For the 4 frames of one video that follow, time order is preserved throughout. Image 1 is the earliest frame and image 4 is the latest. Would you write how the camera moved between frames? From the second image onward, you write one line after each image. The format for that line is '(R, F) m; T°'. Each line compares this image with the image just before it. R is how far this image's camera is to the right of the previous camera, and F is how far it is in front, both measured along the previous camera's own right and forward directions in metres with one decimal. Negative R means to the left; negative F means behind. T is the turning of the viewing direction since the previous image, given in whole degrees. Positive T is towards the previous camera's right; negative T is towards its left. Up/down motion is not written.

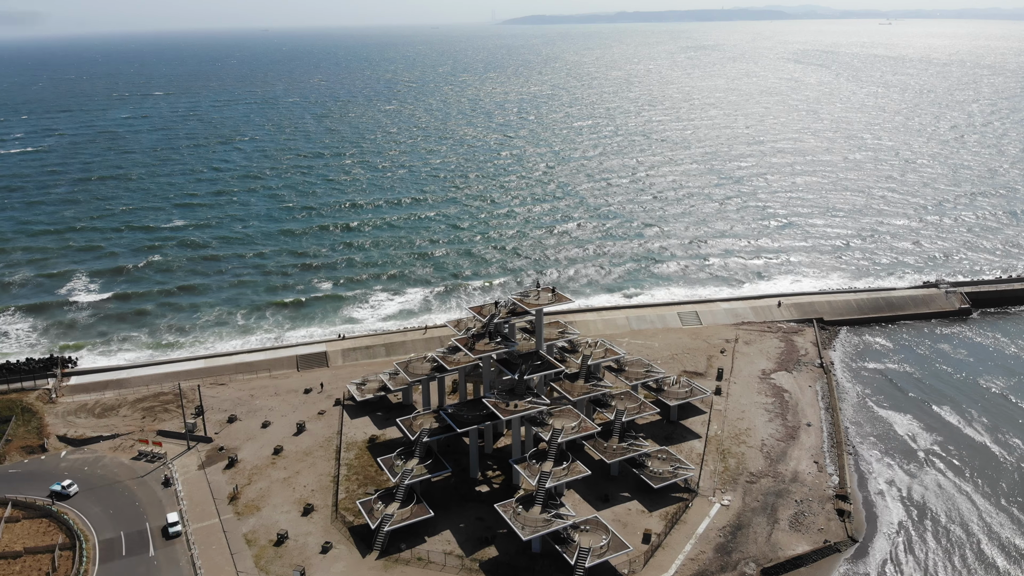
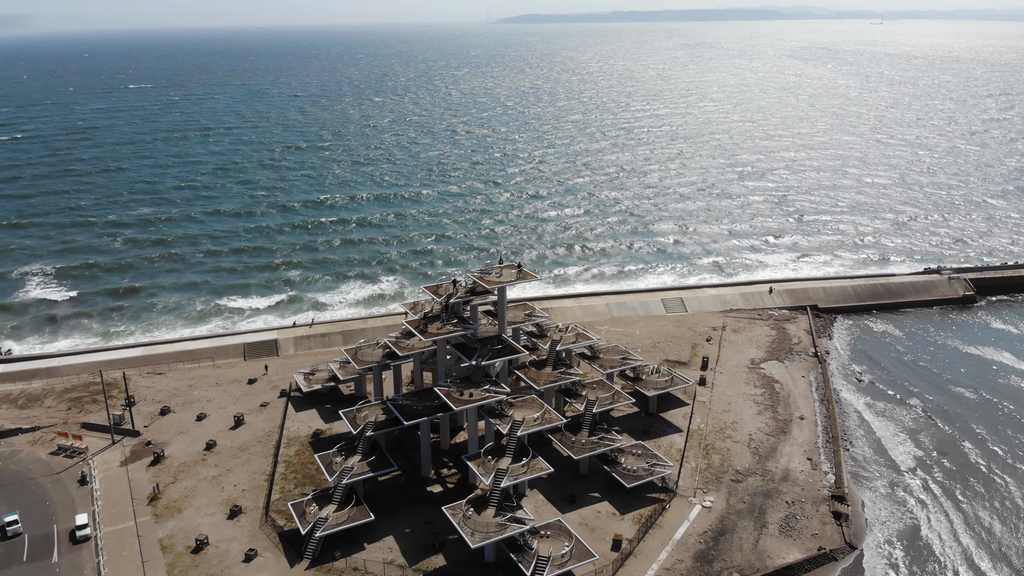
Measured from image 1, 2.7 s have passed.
(+2.4, +5.8) m; 0°
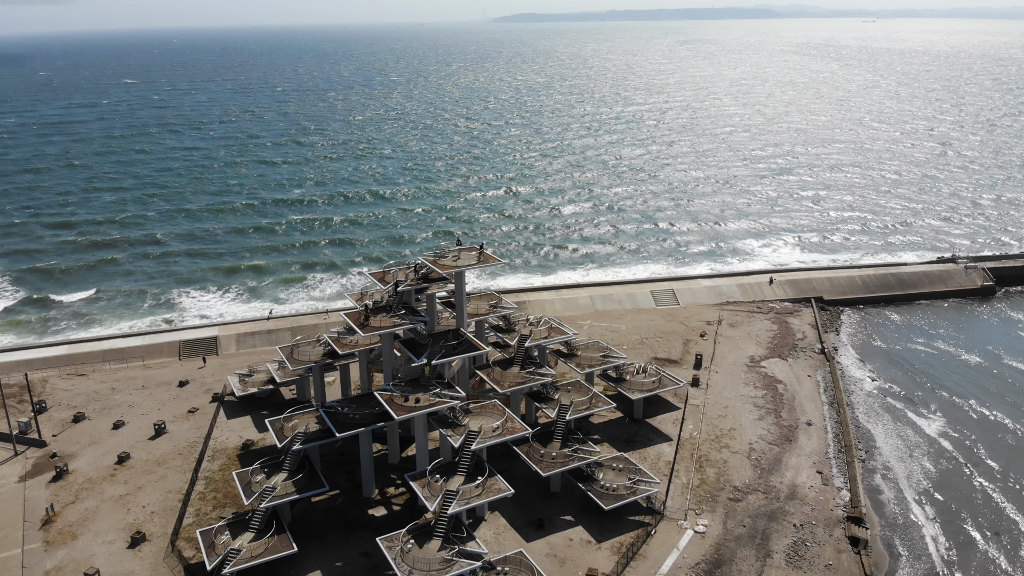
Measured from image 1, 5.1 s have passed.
(+2.1, +7.1) m; 0°
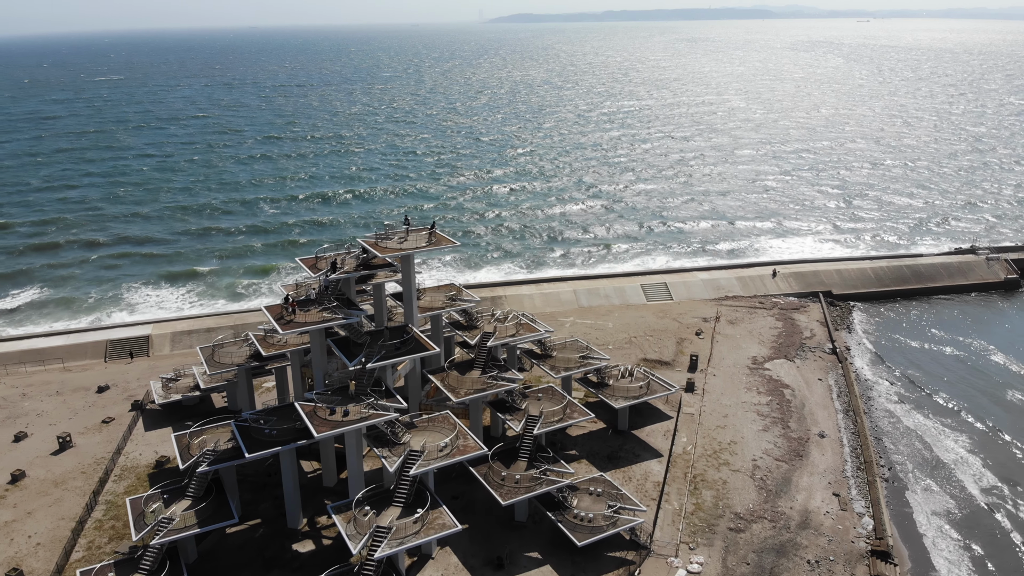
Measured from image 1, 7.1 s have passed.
(+1.8, +6.6) m; 0°
